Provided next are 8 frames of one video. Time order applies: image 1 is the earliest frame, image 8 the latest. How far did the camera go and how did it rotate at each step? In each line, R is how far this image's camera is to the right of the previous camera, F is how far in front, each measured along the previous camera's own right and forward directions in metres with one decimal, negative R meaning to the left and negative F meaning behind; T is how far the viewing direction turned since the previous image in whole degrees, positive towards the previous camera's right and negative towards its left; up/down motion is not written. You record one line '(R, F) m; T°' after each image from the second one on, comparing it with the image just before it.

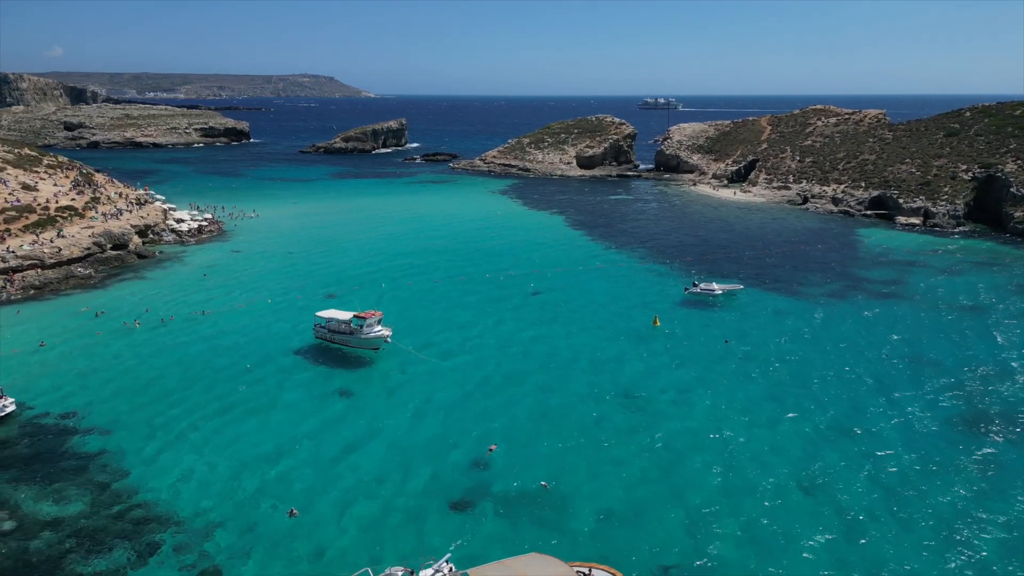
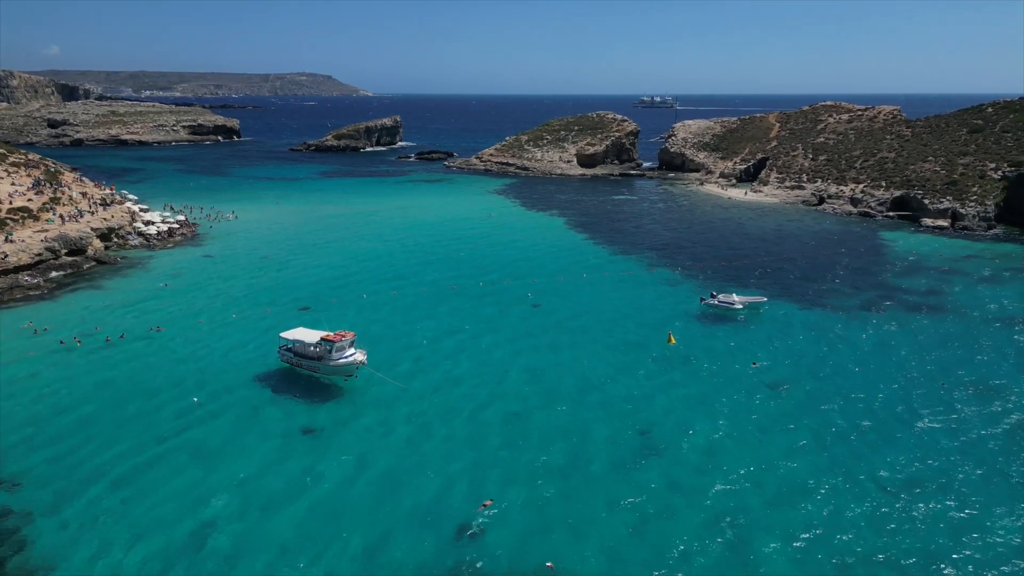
(+0.1, +3.1) m; 0°
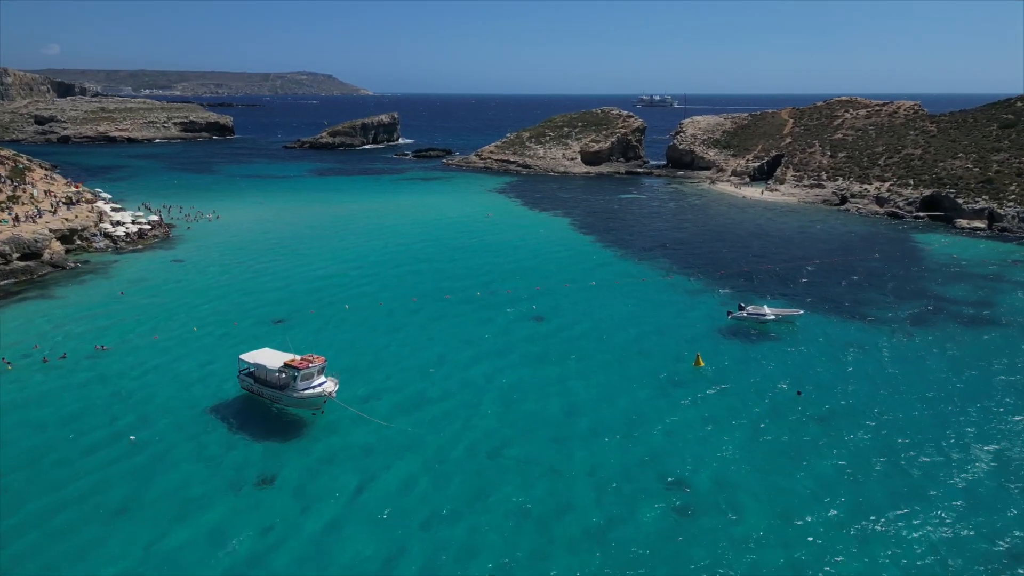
(0.0, +3.0) m; 0°
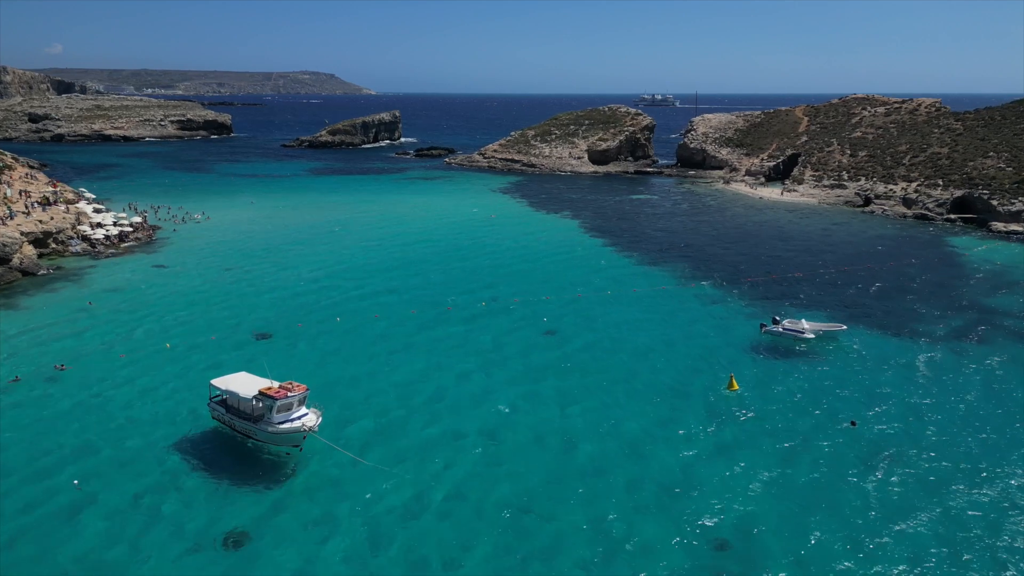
(-0.2, +2.2) m; 0°
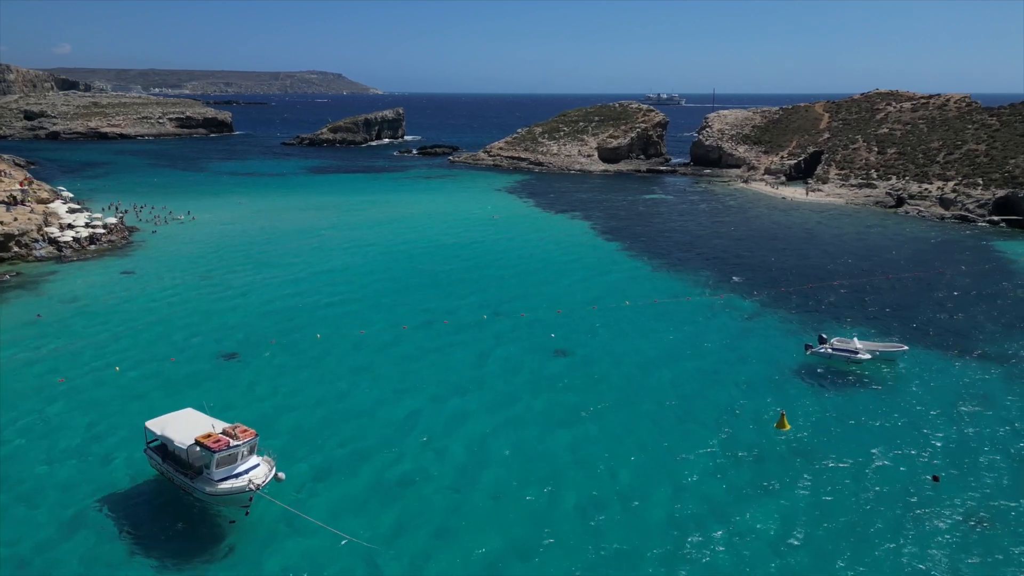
(0.0, +2.7) m; 0°
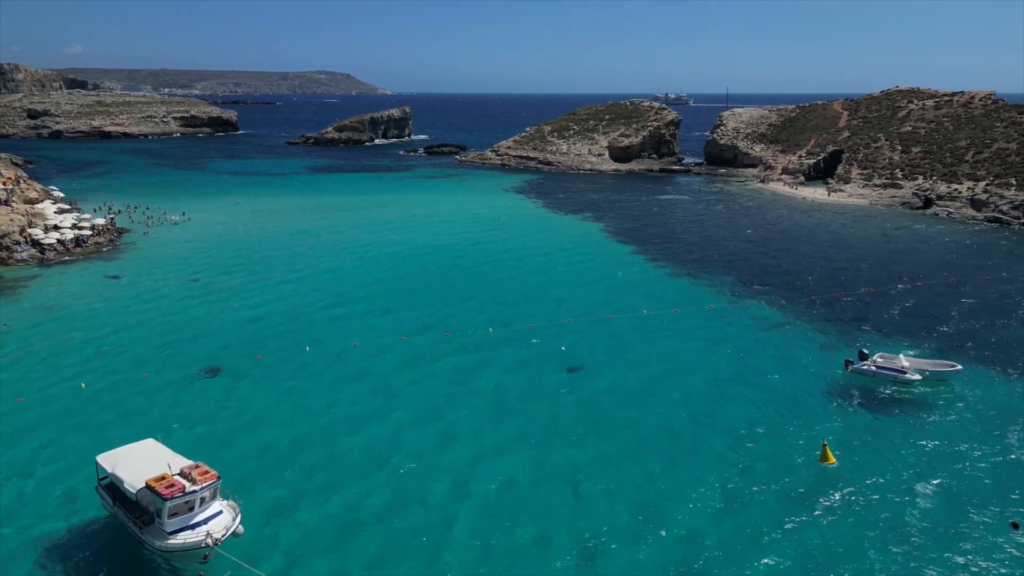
(0.0, +1.6) m; -1°
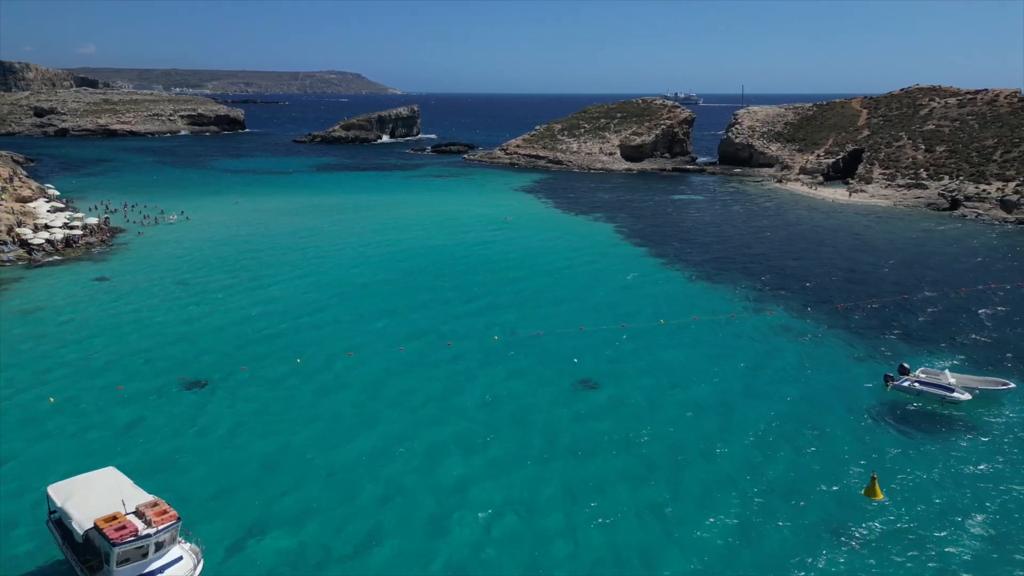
(0.0, +1.3) m; -1°
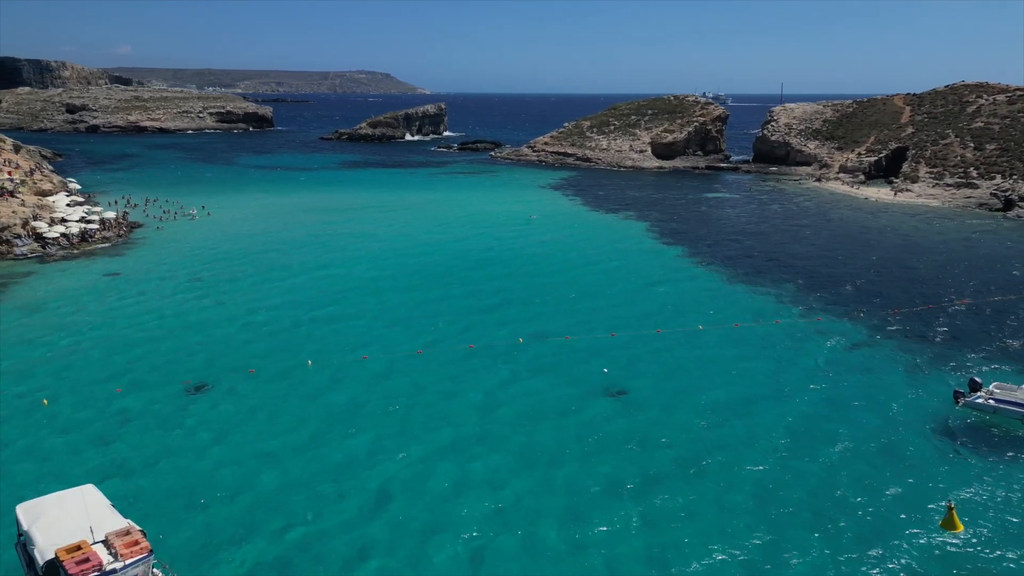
(0.0, +1.2) m; -2°
